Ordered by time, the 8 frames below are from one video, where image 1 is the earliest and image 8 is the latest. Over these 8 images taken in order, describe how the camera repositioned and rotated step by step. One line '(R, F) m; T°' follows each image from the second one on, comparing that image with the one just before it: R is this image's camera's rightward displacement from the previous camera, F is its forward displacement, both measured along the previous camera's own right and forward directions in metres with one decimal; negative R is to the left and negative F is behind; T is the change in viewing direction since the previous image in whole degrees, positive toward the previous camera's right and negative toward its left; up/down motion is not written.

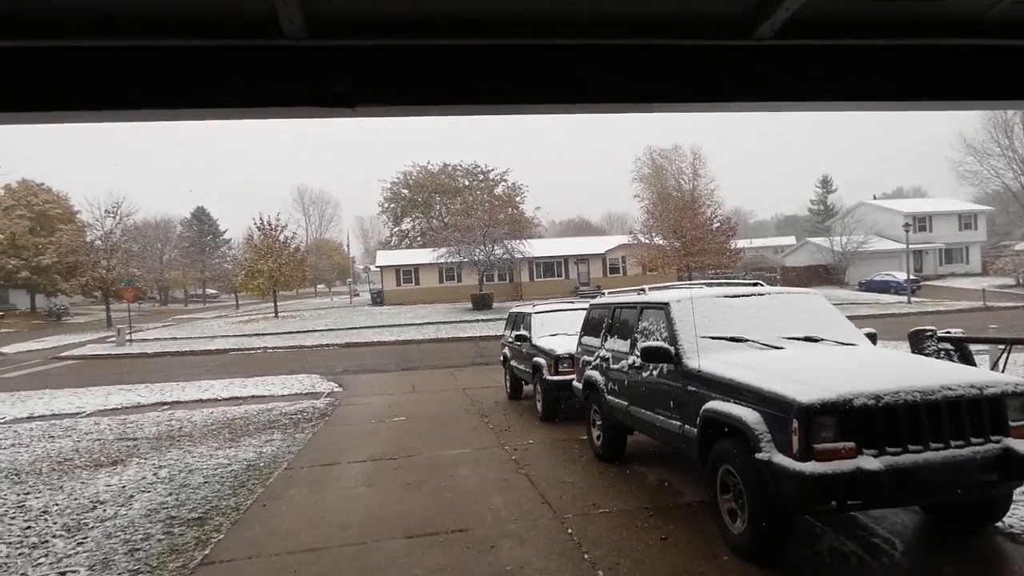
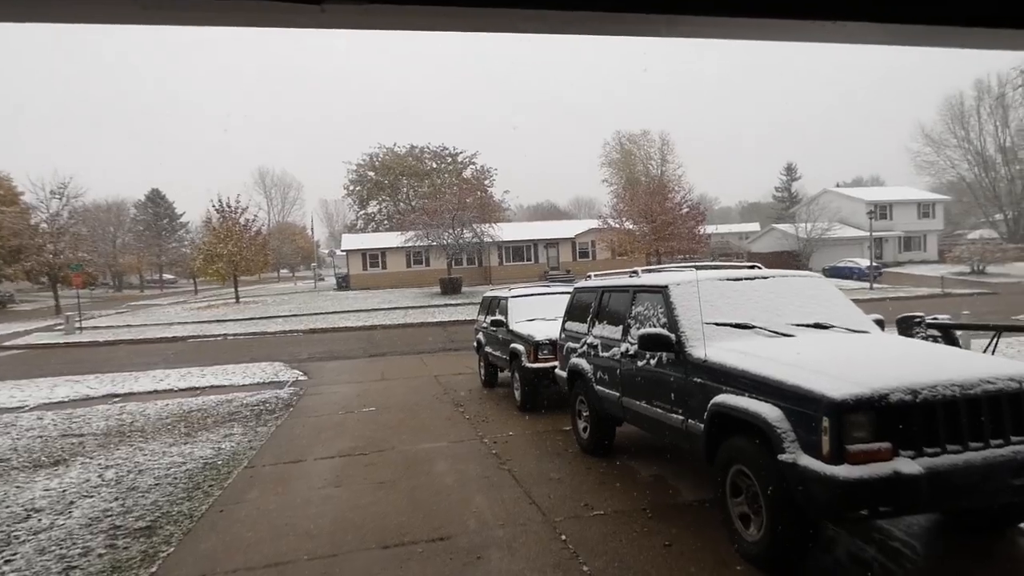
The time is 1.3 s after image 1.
(-0.1, +0.5) m; +3°
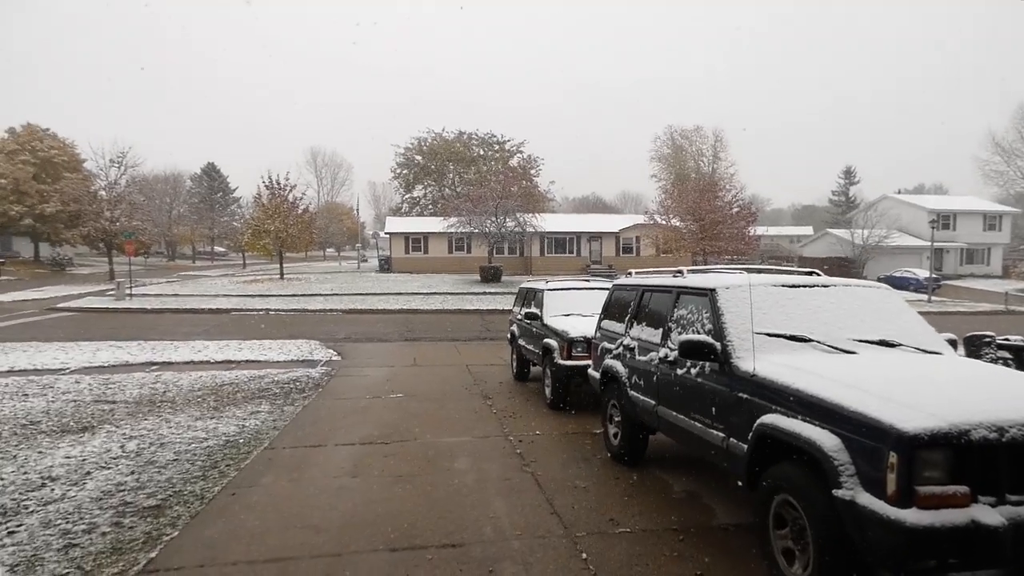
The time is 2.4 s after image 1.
(+0.1, +0.3) m; -4°
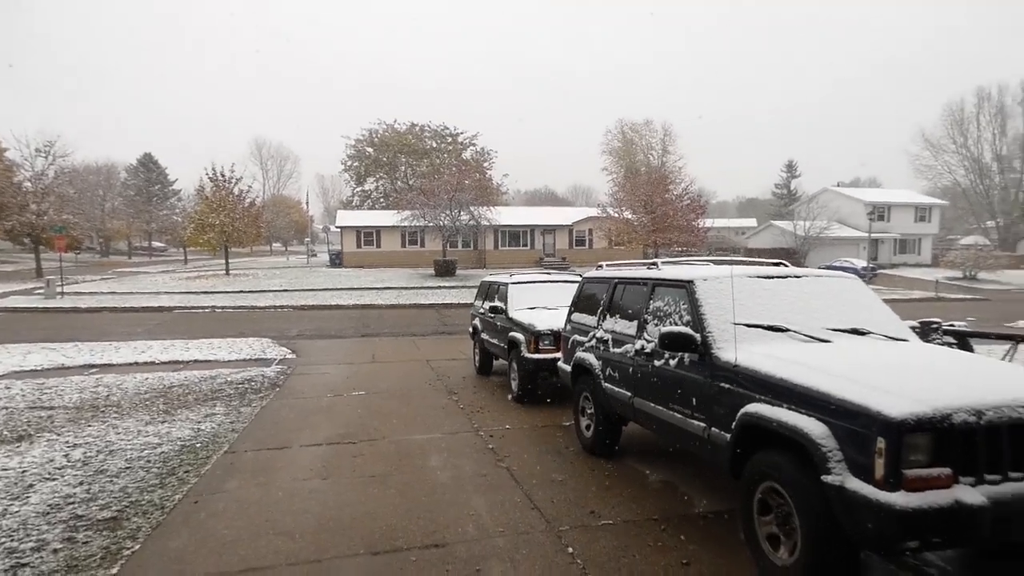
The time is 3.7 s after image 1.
(-0.2, +0.1) m; +4°
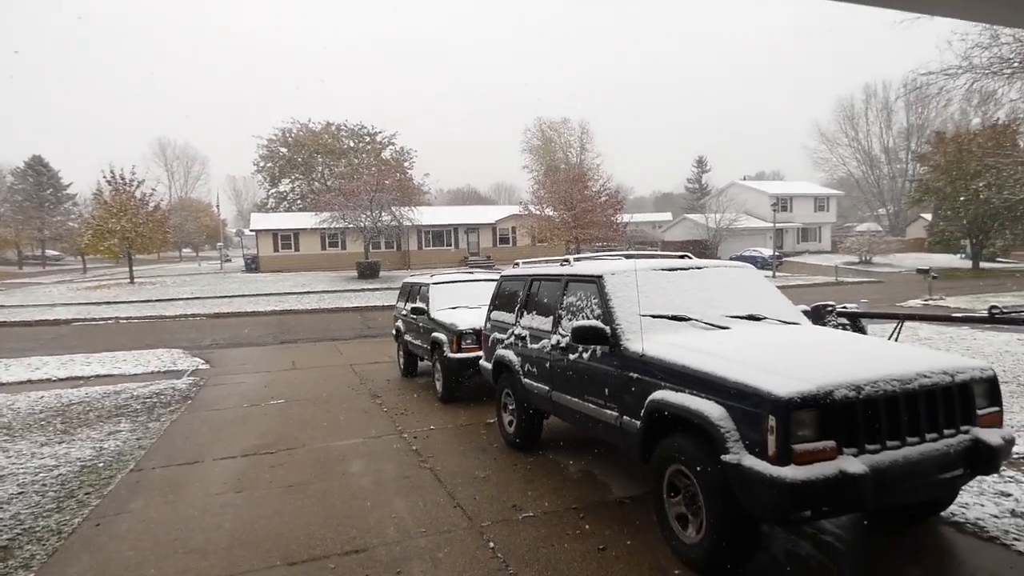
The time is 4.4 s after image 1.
(+0.1, 0.0) m; +7°
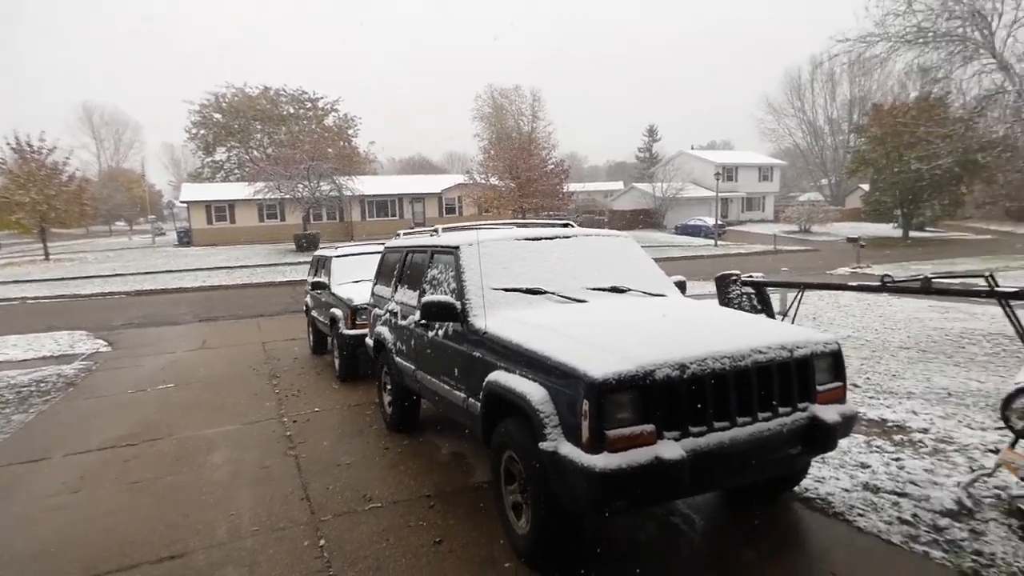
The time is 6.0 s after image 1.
(+0.7, +0.3) m; +4°
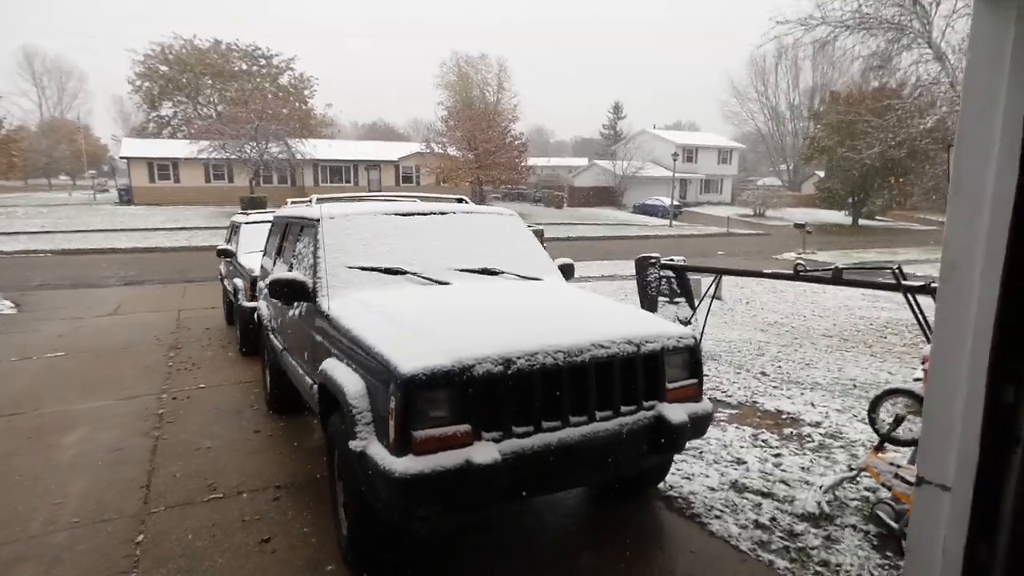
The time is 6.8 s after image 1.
(+0.6, +0.2) m; +3°
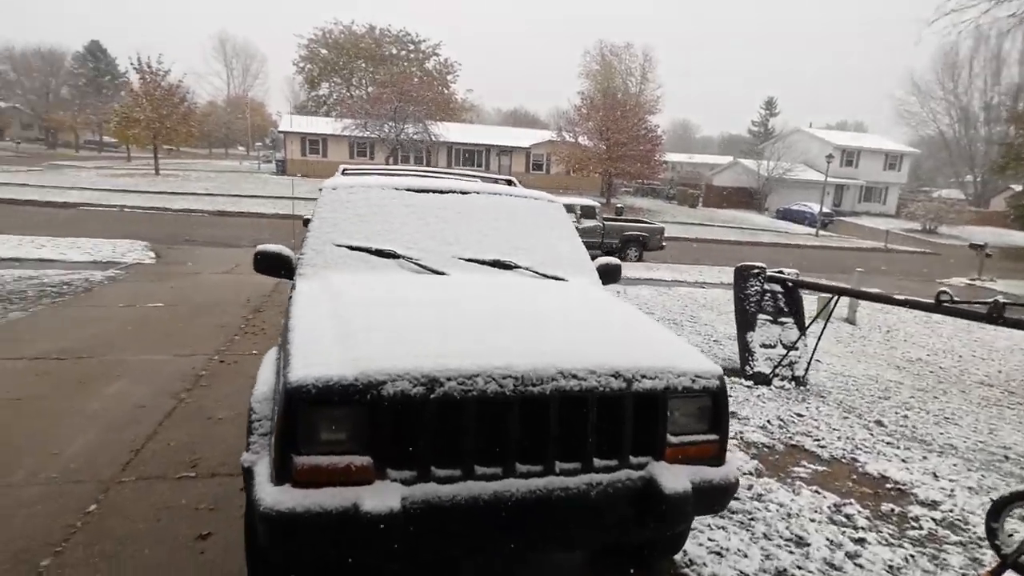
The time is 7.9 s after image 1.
(+0.6, +0.7) m; -12°
